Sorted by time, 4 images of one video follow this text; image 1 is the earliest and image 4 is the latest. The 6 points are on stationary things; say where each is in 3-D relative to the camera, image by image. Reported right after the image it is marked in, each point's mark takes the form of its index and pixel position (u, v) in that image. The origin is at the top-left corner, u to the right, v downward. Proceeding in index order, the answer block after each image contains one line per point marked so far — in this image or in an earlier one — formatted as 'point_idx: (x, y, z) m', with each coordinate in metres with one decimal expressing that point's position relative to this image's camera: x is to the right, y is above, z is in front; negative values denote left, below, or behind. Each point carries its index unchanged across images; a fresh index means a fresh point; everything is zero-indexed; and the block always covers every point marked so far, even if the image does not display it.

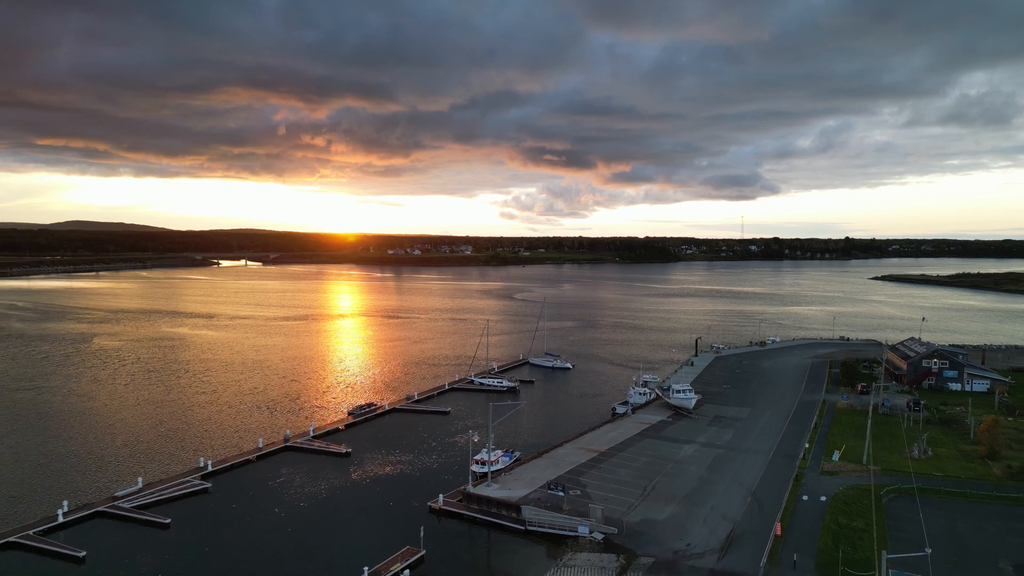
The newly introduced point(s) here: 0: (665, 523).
0: (+4.6, -6.9, +17.3) m
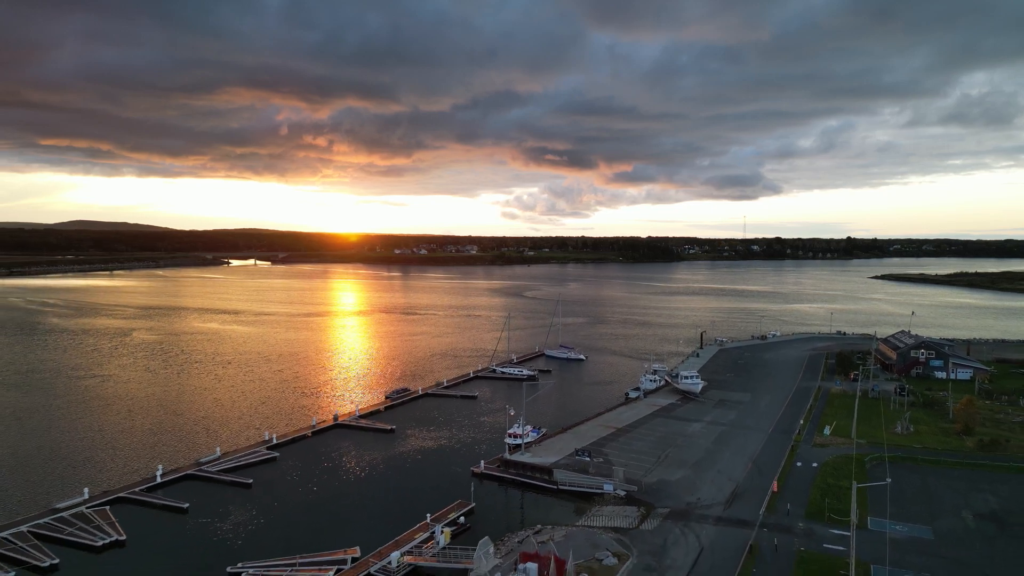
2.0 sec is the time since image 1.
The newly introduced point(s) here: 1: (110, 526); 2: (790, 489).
0: (+5.8, -6.7, +20.1) m
1: (-11.9, -7.0, +17.3) m
2: (+9.2, -6.6, +19.2) m
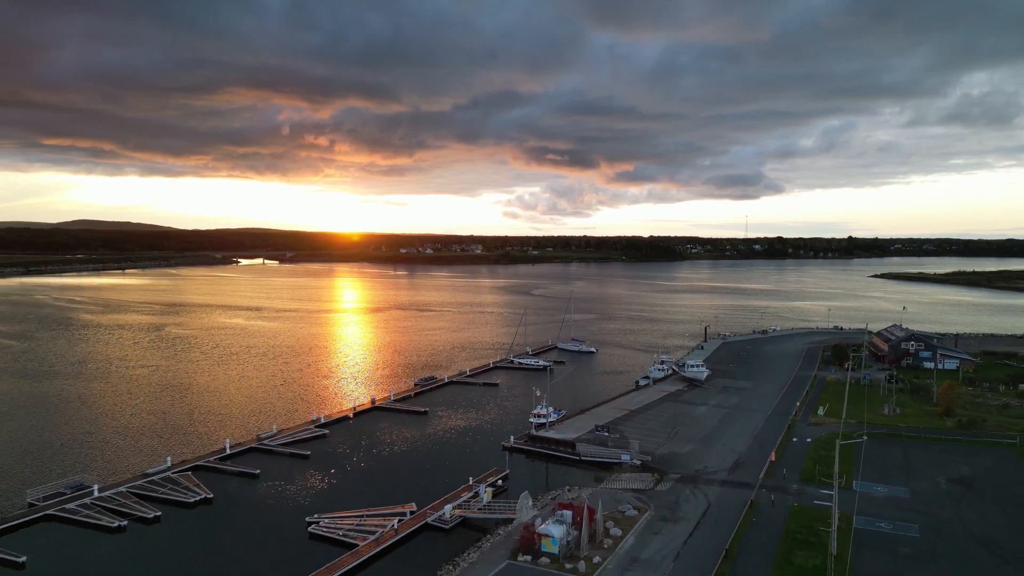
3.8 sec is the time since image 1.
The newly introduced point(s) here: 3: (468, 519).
0: (+6.9, -6.4, +22.7) m
1: (-10.8, -6.8, +19.9) m
2: (+10.2, -6.4, +21.8) m
3: (-1.4, -7.1, +18.0) m
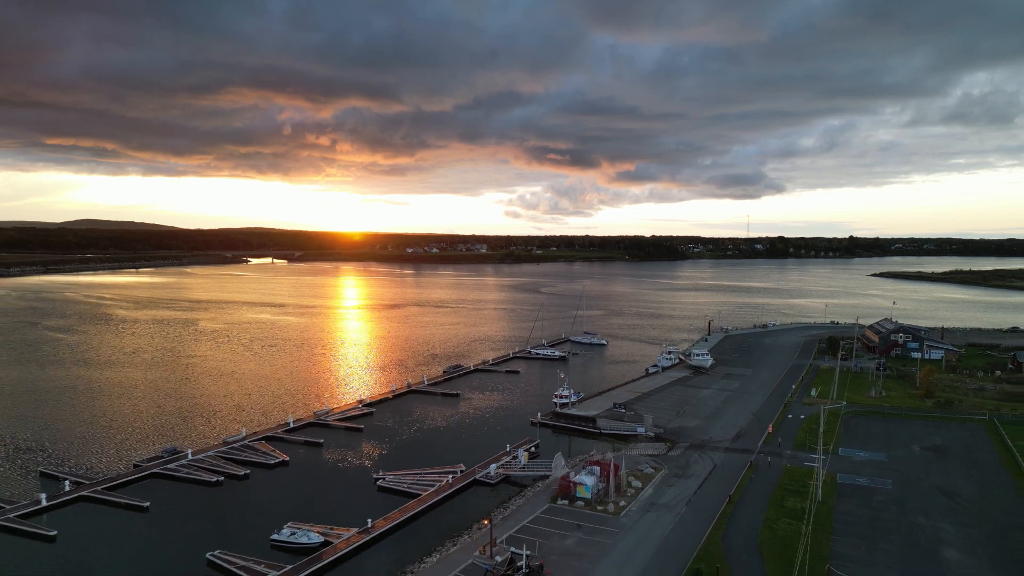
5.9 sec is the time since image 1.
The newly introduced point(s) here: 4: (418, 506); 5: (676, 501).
0: (+8.1, -6.2, +25.8) m
1: (-9.5, -6.5, +23.1) m
2: (+11.5, -6.1, +24.9) m
3: (-0.1, -6.8, +21.2) m
4: (-3.0, -7.0, +18.8) m
5: (+5.2, -6.7, +18.4) m
